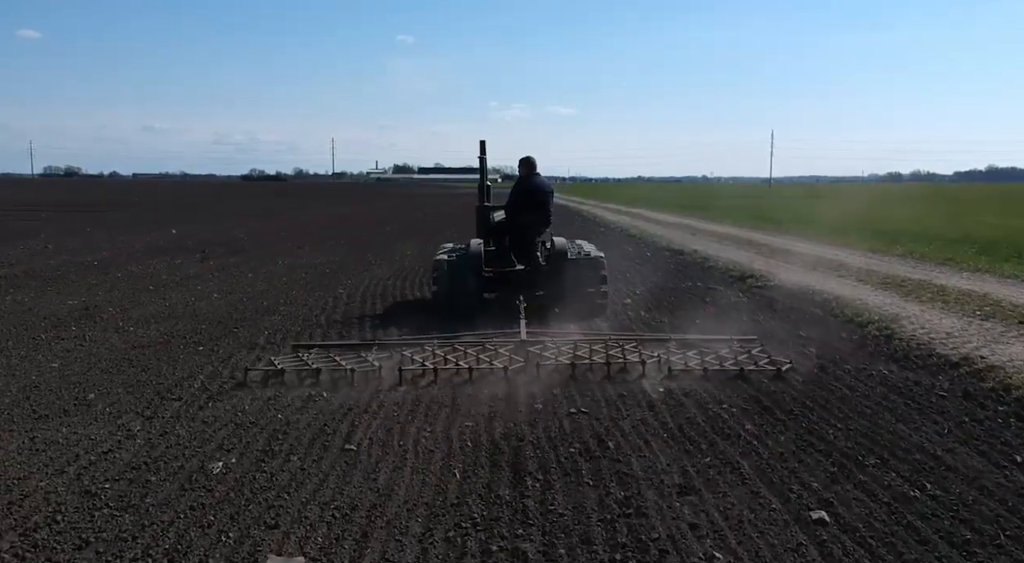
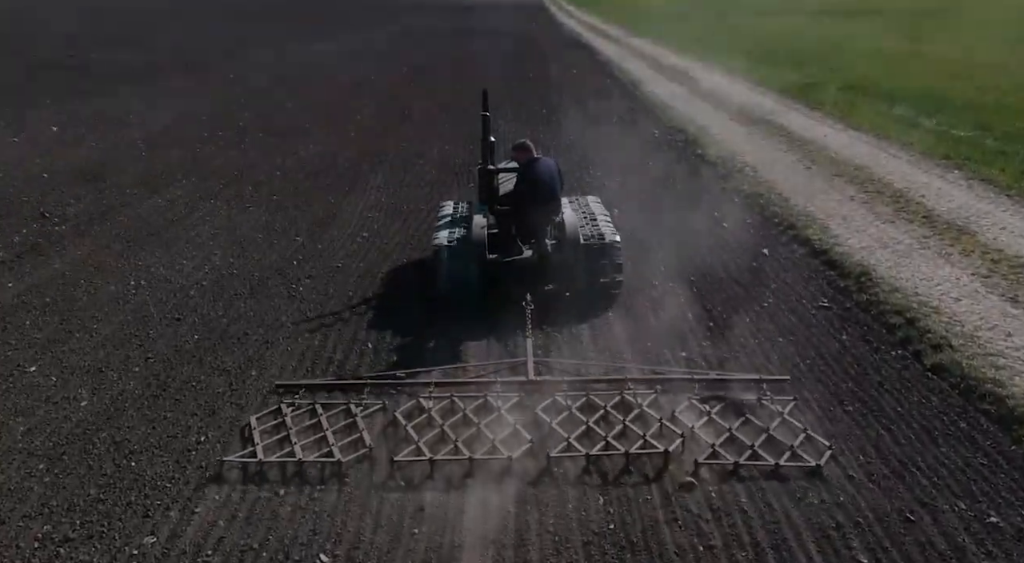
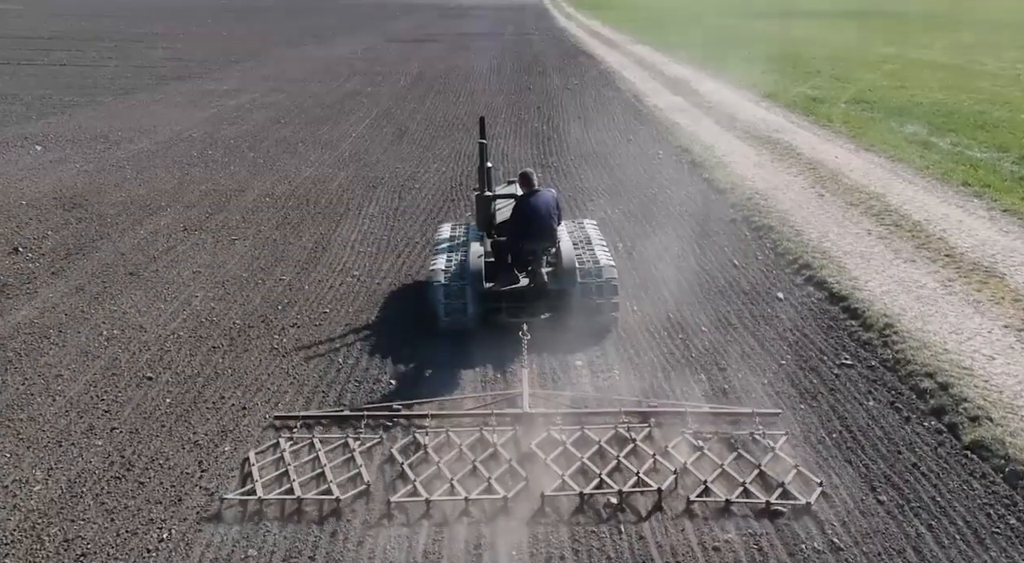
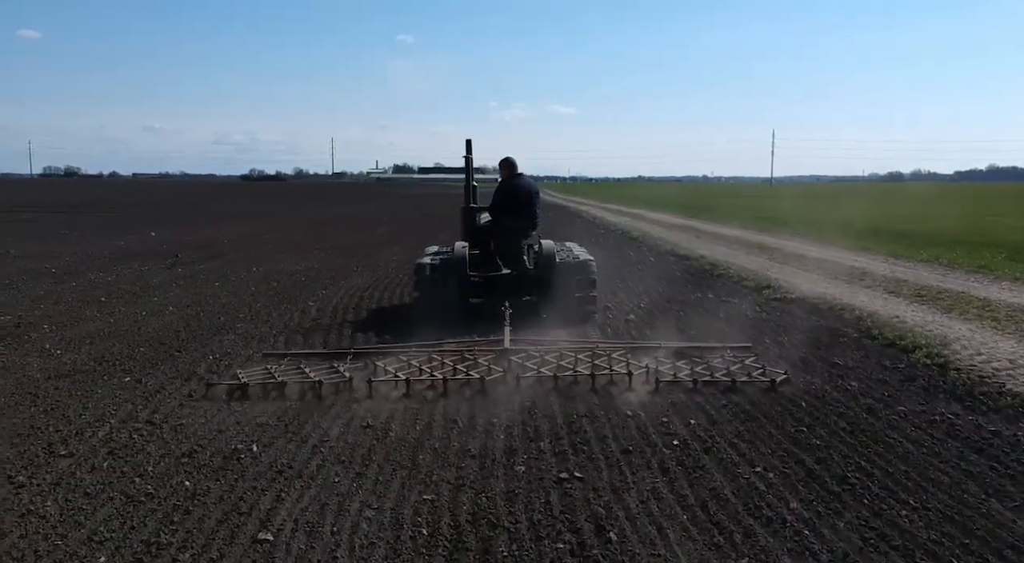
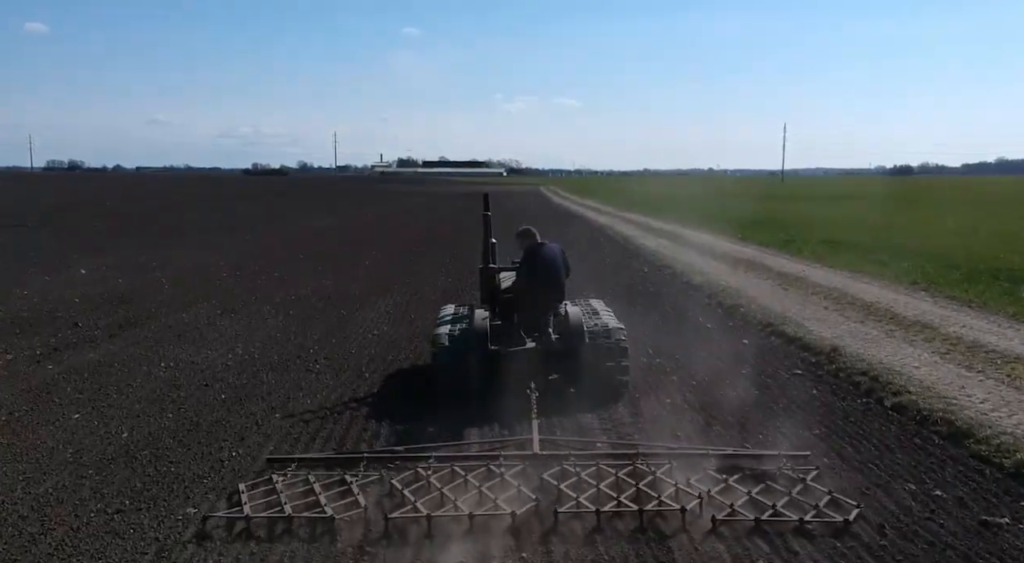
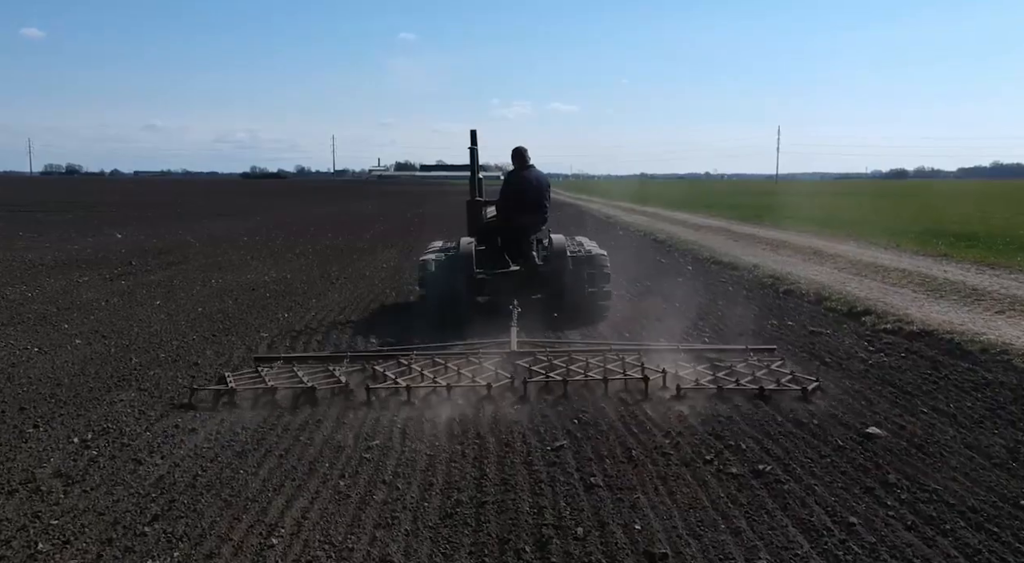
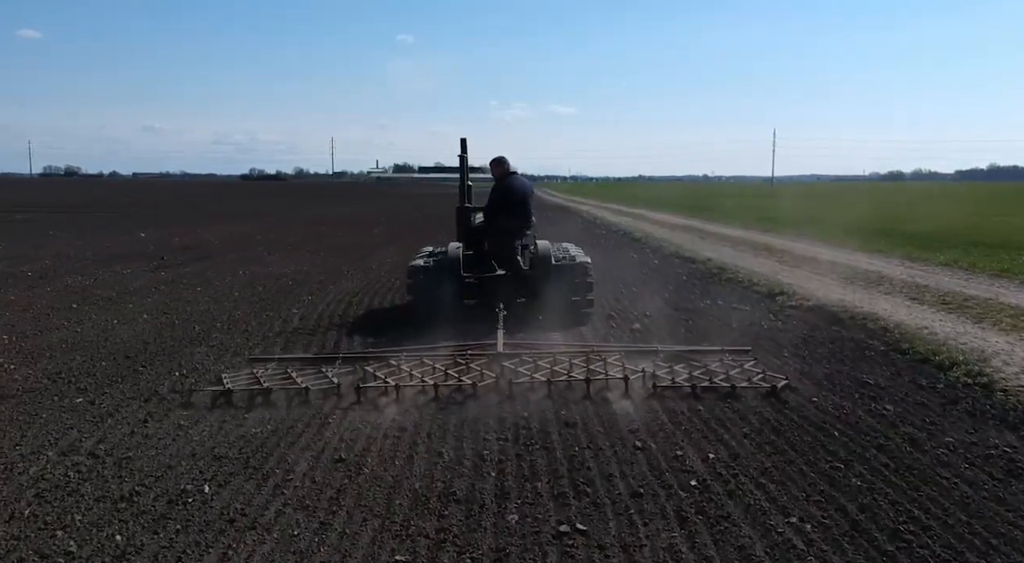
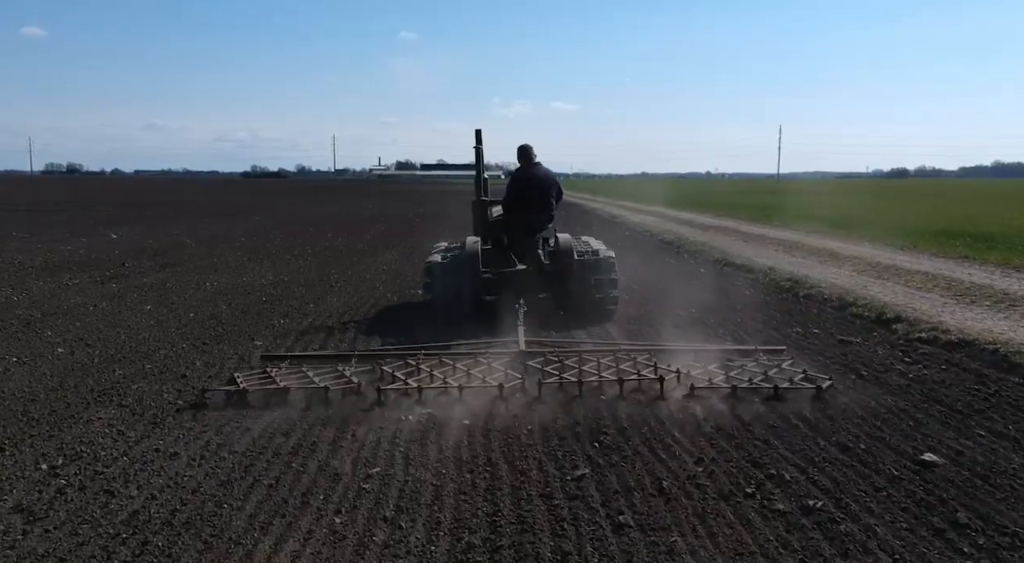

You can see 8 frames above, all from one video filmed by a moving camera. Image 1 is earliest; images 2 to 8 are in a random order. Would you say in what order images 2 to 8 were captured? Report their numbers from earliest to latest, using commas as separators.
4, 7, 6, 8, 5, 2, 3
